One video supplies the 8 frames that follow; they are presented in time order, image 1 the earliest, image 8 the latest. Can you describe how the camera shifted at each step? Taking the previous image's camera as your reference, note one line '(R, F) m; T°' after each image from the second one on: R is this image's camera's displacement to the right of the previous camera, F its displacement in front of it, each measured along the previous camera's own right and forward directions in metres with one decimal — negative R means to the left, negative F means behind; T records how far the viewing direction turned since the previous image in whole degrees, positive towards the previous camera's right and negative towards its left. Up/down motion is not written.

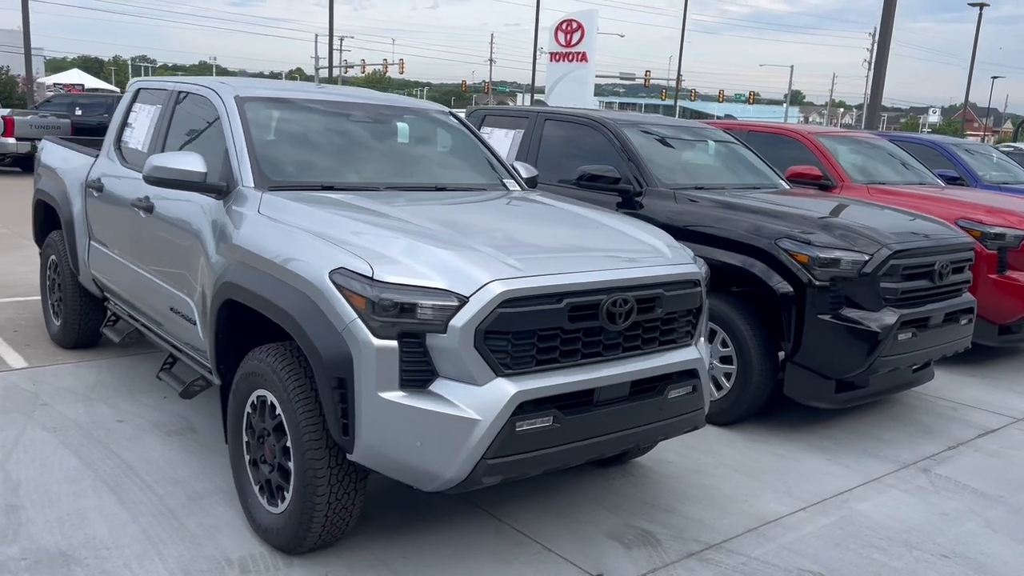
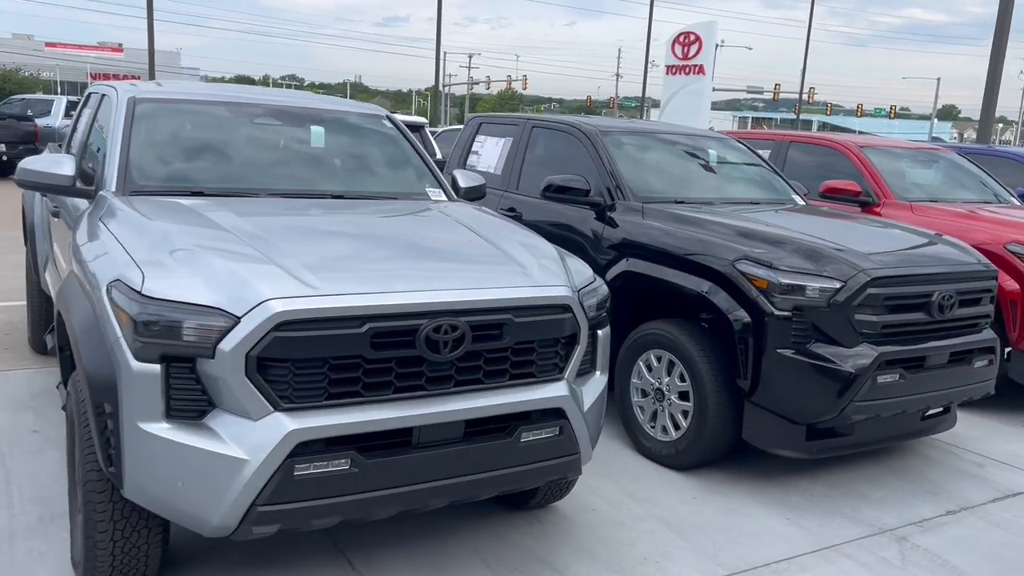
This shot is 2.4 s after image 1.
(+1.1, +0.5) m; -8°
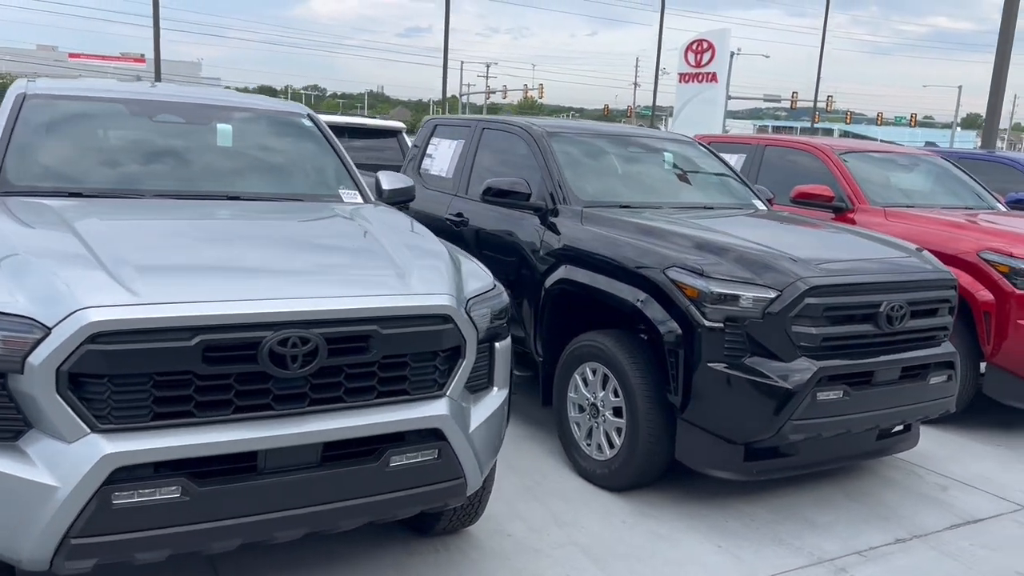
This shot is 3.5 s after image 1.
(+0.5, +0.3) m; -1°
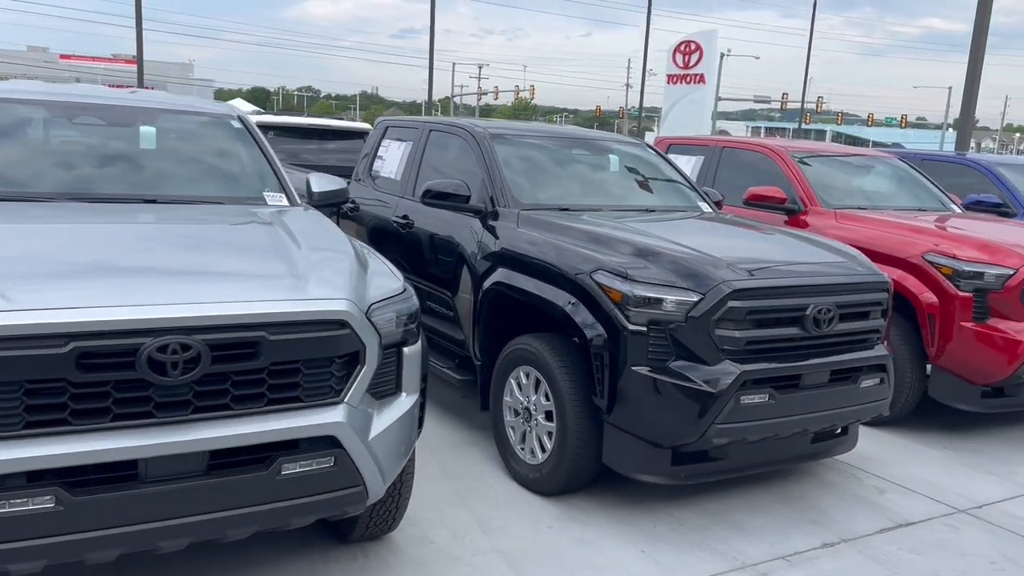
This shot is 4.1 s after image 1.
(+0.3, 0.0) m; 0°
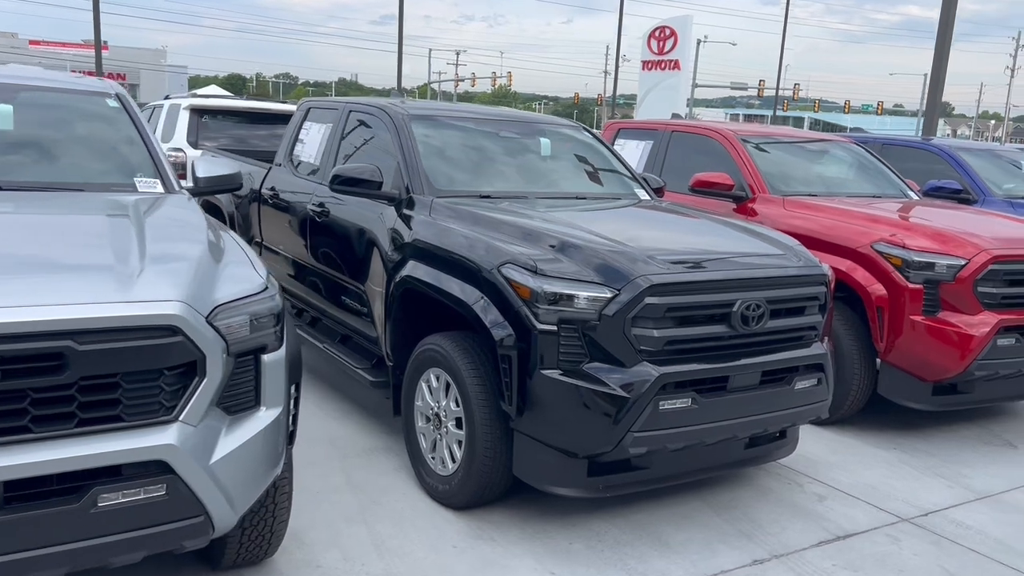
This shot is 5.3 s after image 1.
(+0.4, +0.4) m; +1°
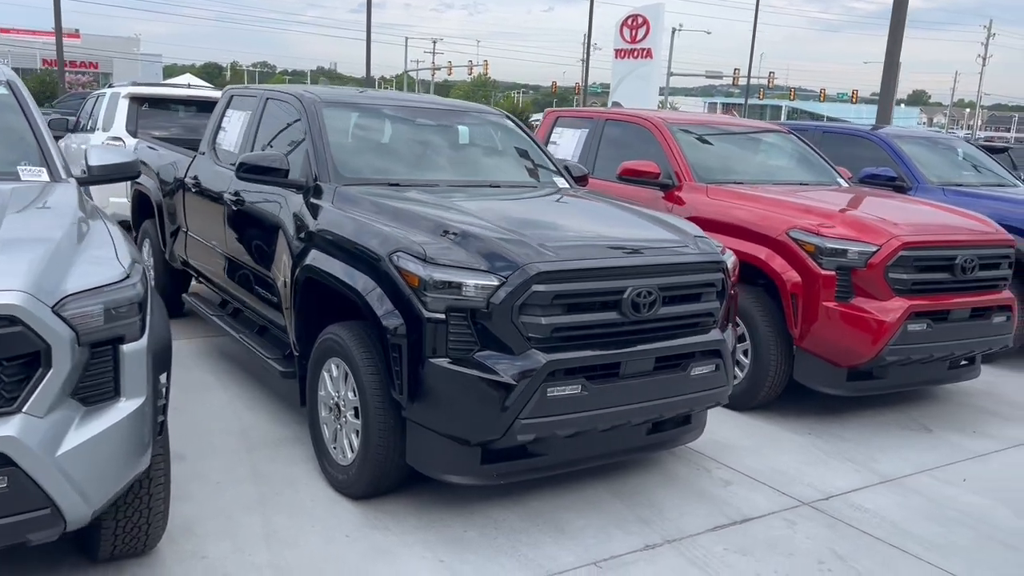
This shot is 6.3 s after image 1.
(+0.4, 0.0) m; +1°
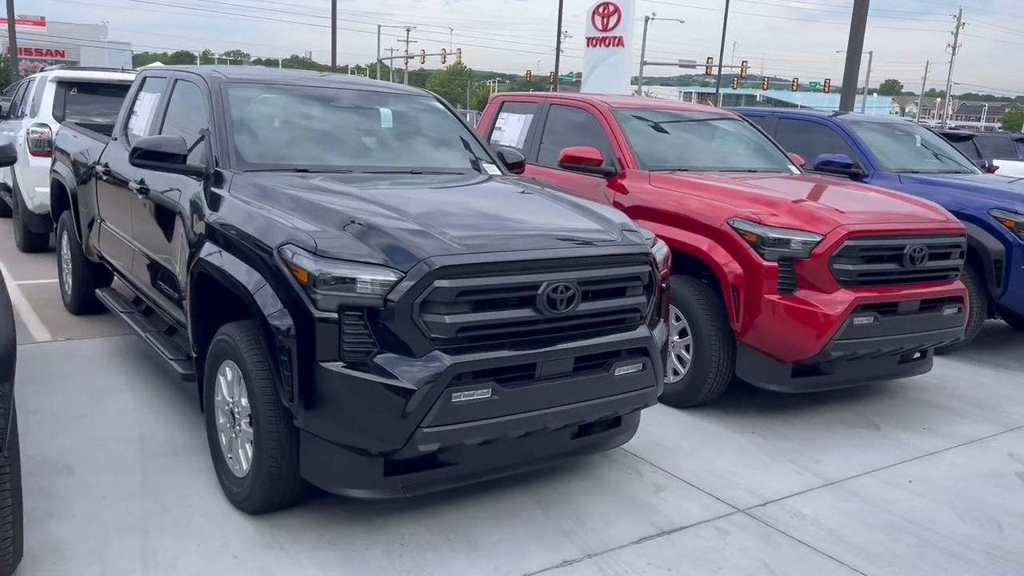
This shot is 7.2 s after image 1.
(+0.3, +0.3) m; +2°
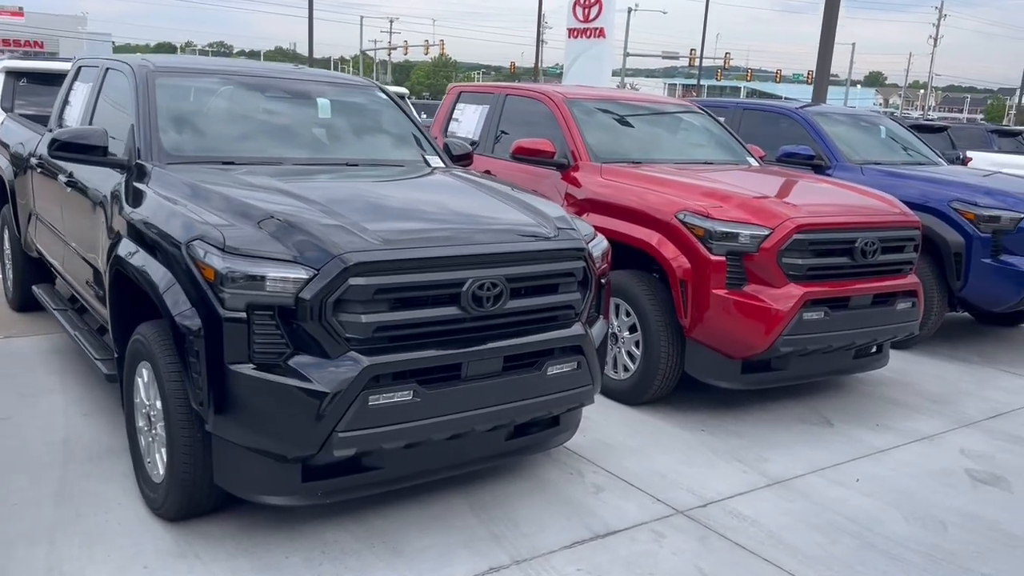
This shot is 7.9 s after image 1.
(+0.2, +0.1) m; +1°
